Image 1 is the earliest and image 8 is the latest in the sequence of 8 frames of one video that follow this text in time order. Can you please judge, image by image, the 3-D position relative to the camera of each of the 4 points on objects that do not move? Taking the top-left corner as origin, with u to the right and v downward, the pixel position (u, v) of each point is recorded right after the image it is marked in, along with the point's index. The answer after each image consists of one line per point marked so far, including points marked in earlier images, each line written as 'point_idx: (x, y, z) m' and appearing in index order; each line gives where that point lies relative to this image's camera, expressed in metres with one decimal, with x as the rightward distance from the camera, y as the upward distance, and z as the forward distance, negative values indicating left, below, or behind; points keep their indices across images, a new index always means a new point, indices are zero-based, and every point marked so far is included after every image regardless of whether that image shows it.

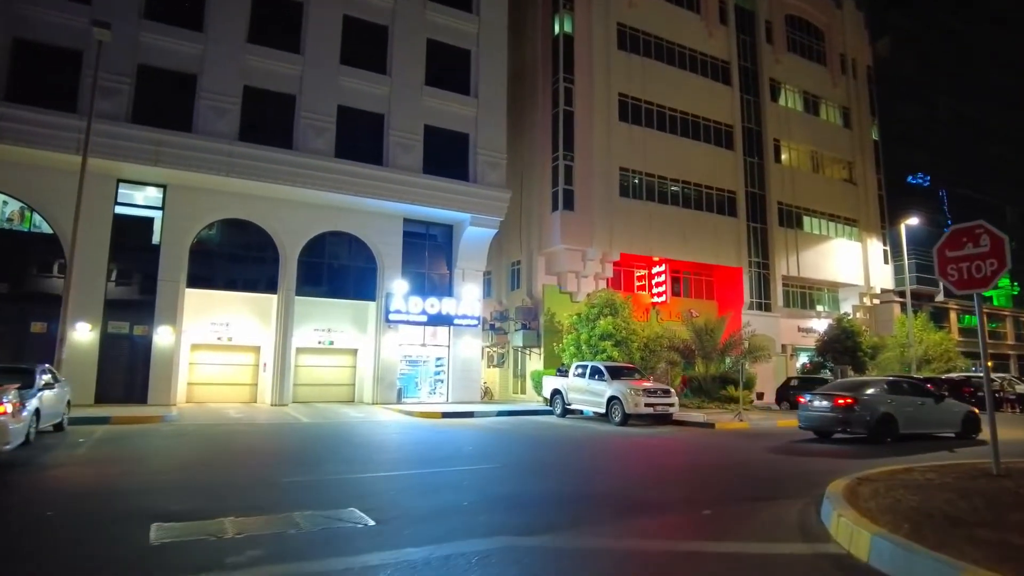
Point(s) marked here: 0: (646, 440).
0: (+3.2, -3.7, +16.1) m
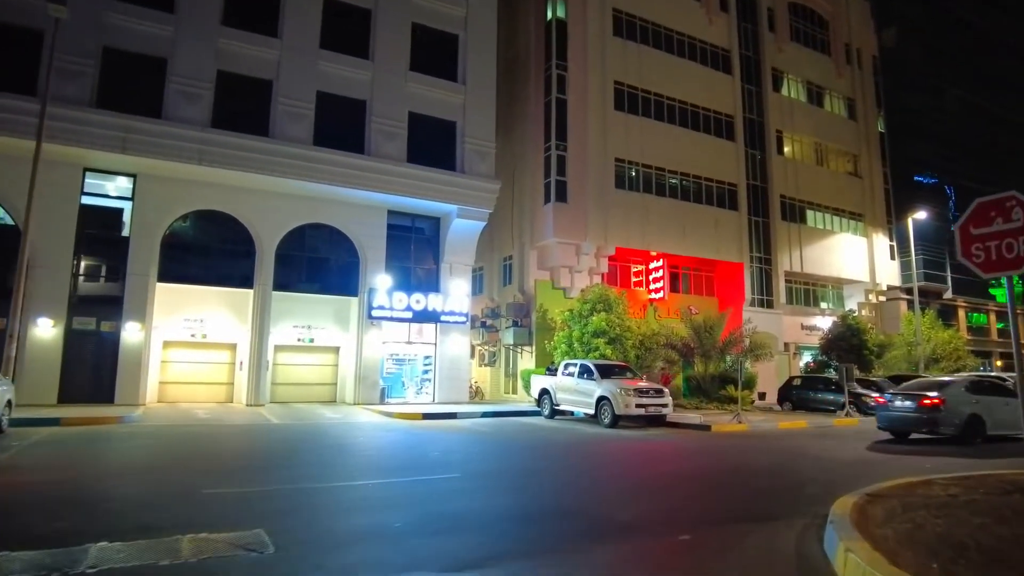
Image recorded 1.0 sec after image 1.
0: (+2.7, -3.5, +14.9) m
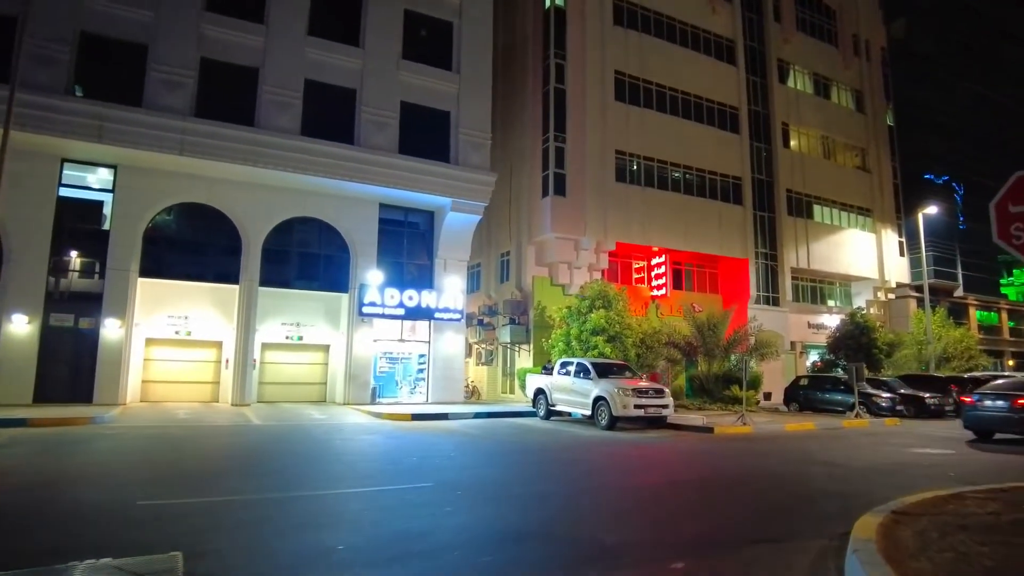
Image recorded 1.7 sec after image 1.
0: (+2.5, -3.4, +14.0) m
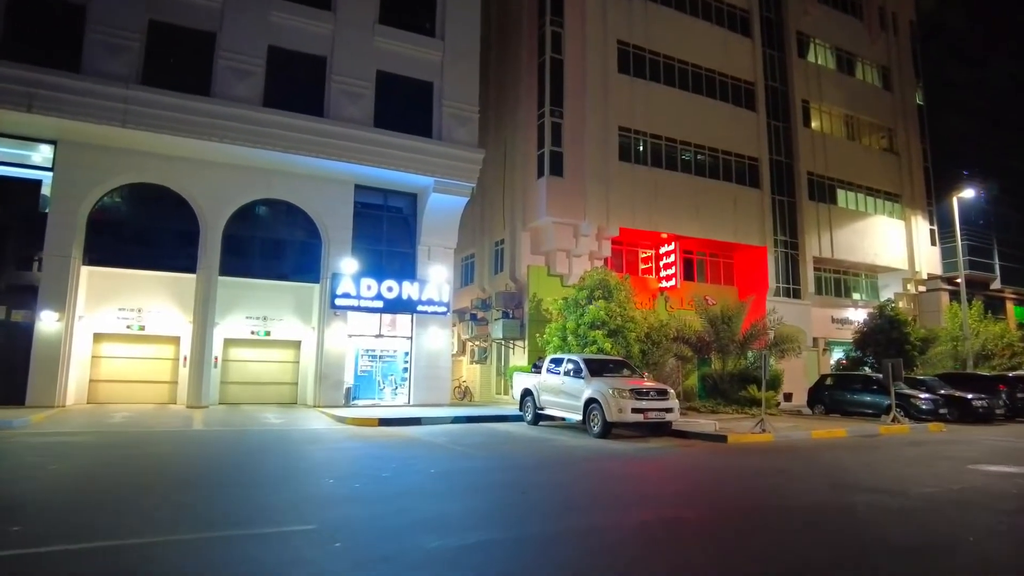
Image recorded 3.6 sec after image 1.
0: (+2.0, -3.0, +11.5) m
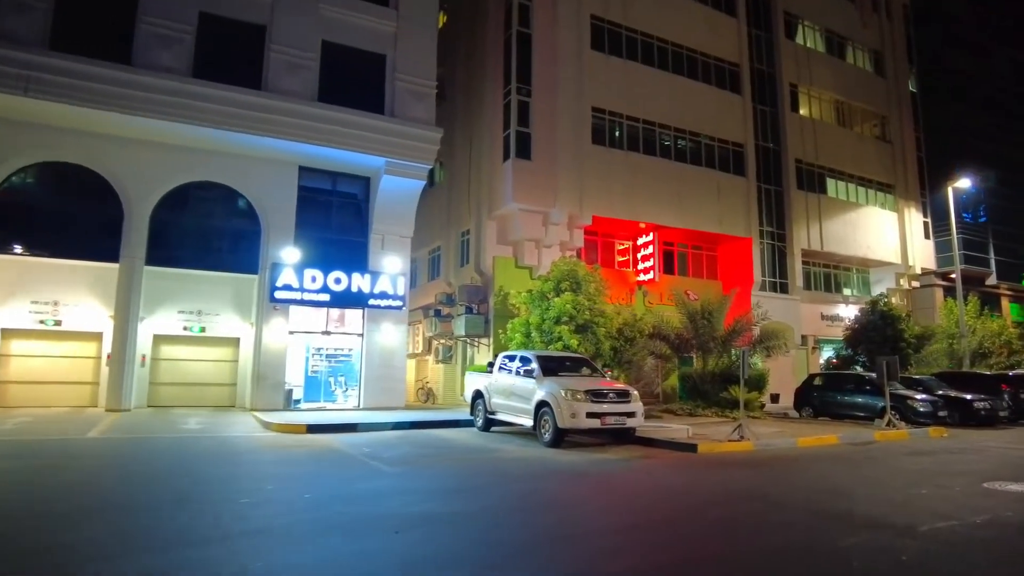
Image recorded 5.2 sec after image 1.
0: (+0.9, -2.7, +9.6) m
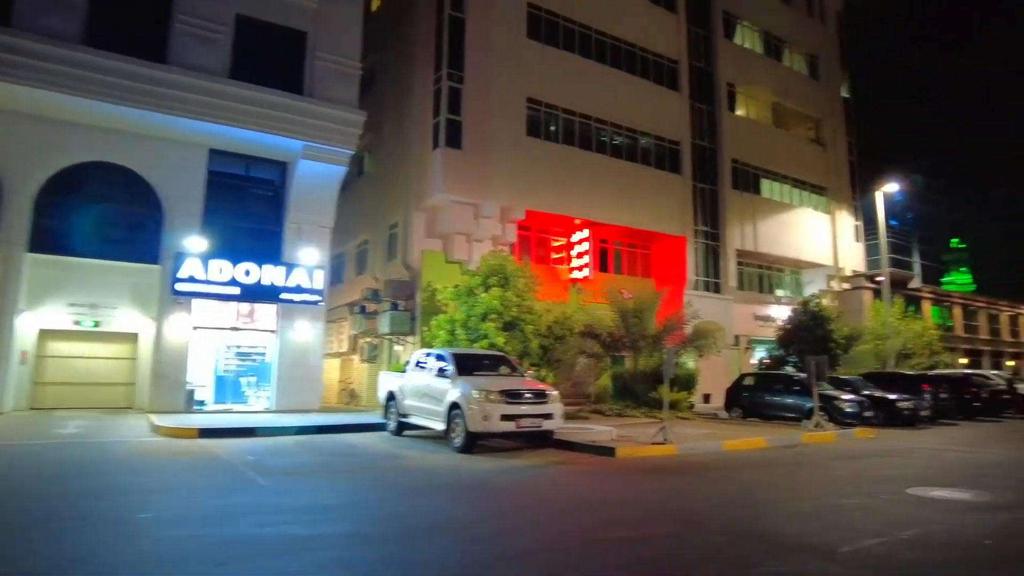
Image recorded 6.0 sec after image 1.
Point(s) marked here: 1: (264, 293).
0: (-0.4, -2.6, +8.6) m
1: (-6.9, -0.1, +18.7) m
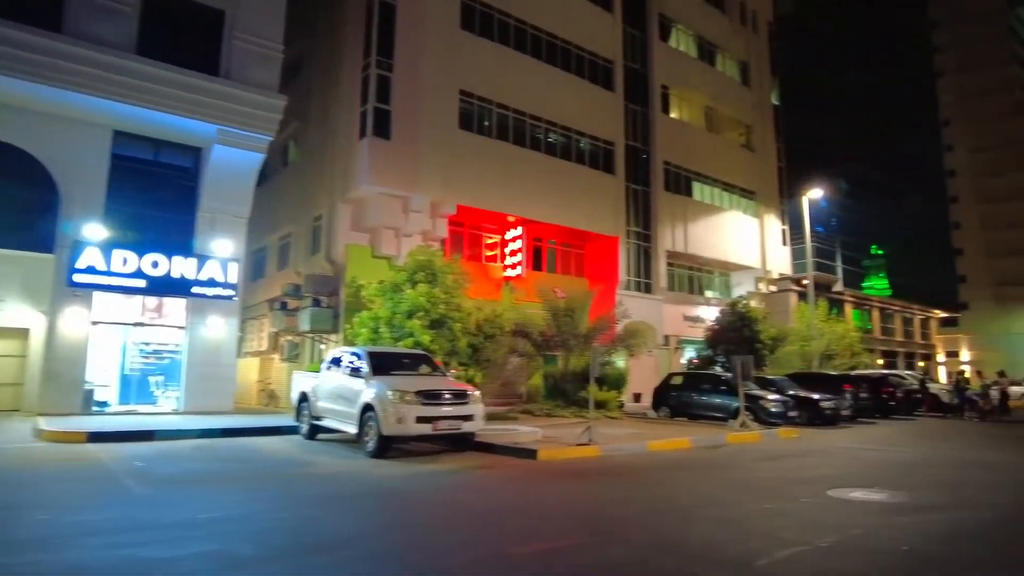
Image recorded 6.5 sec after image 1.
0: (-1.5, -2.5, +8.0) m
1: (-8.8, +0.1, +17.5) m
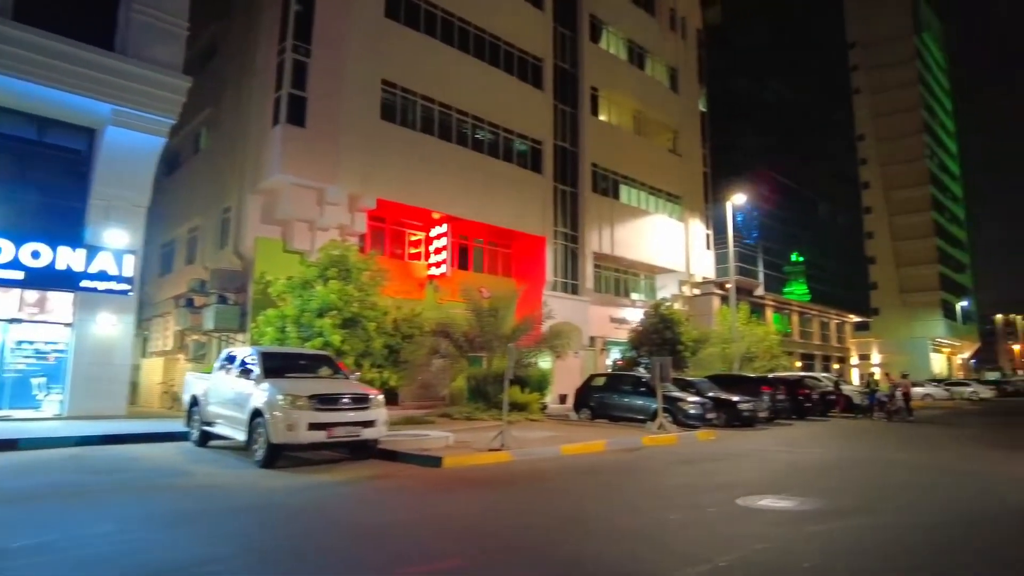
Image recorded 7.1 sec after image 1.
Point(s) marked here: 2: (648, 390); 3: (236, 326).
0: (-2.6, -2.4, +7.3) m
1: (-10.8, +0.2, +16.0) m
2: (+3.7, -2.7, +18.0) m
3: (-7.8, -1.1, +19.5) m
